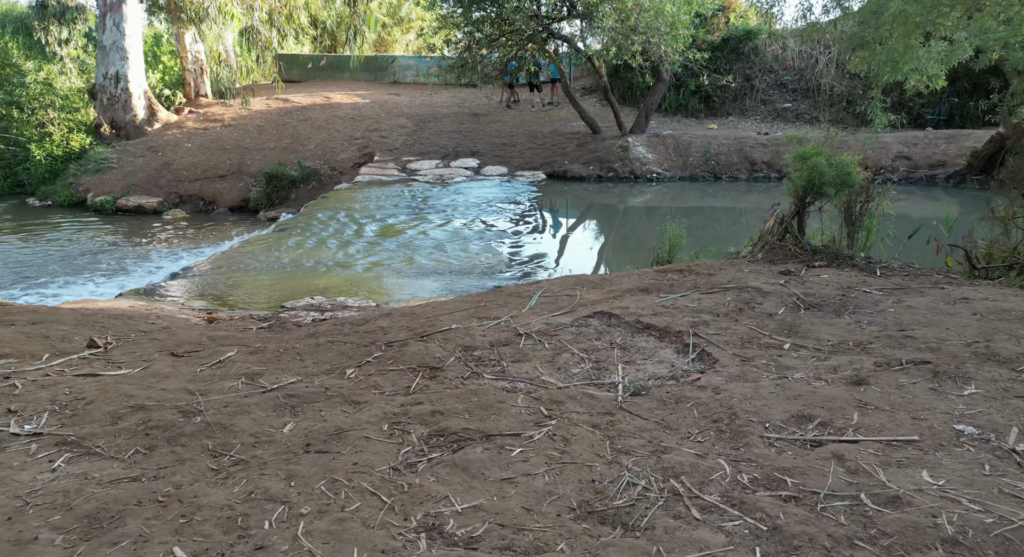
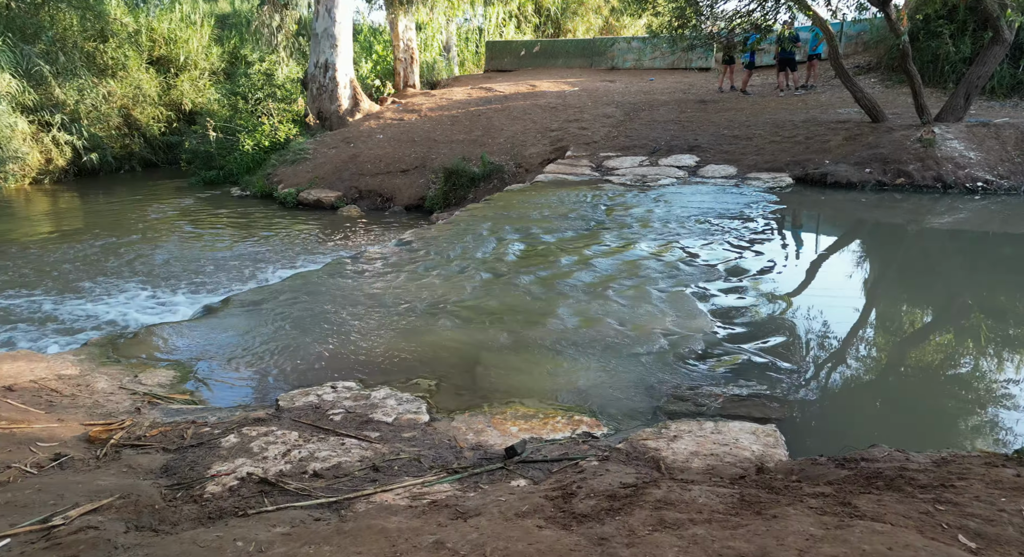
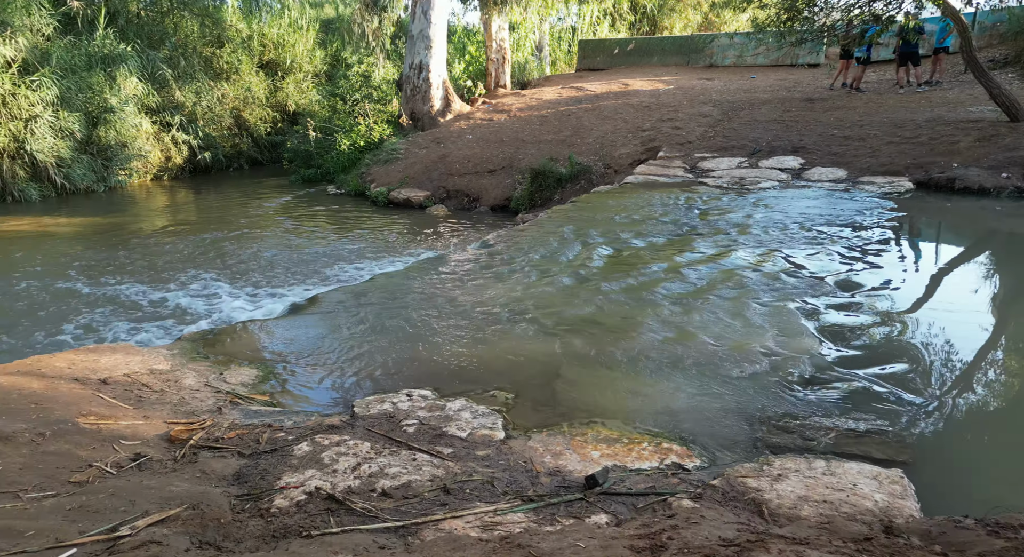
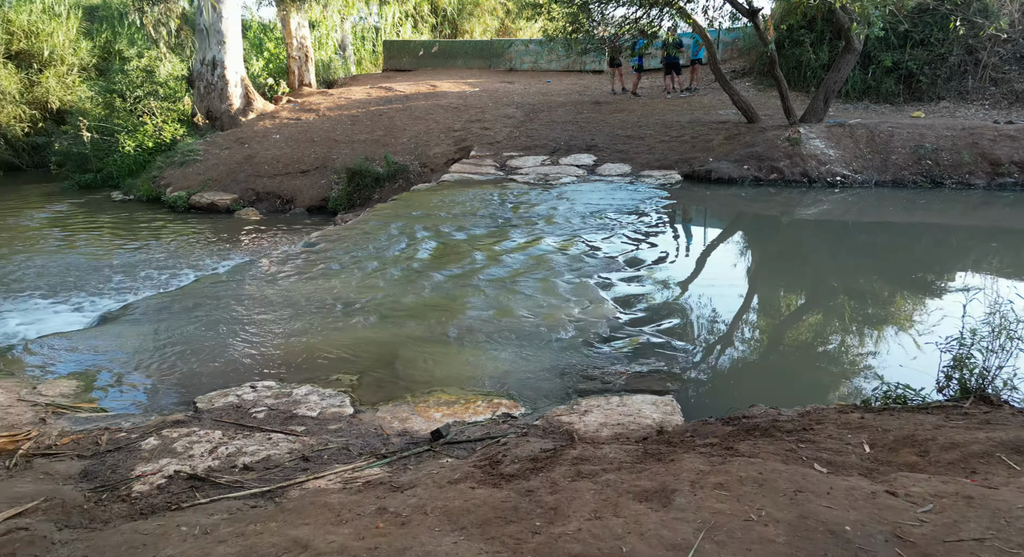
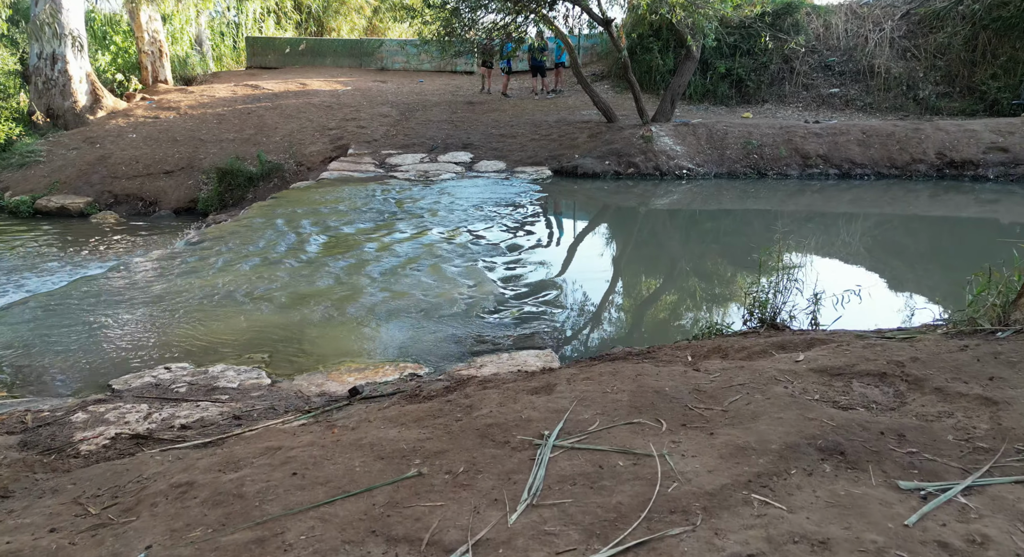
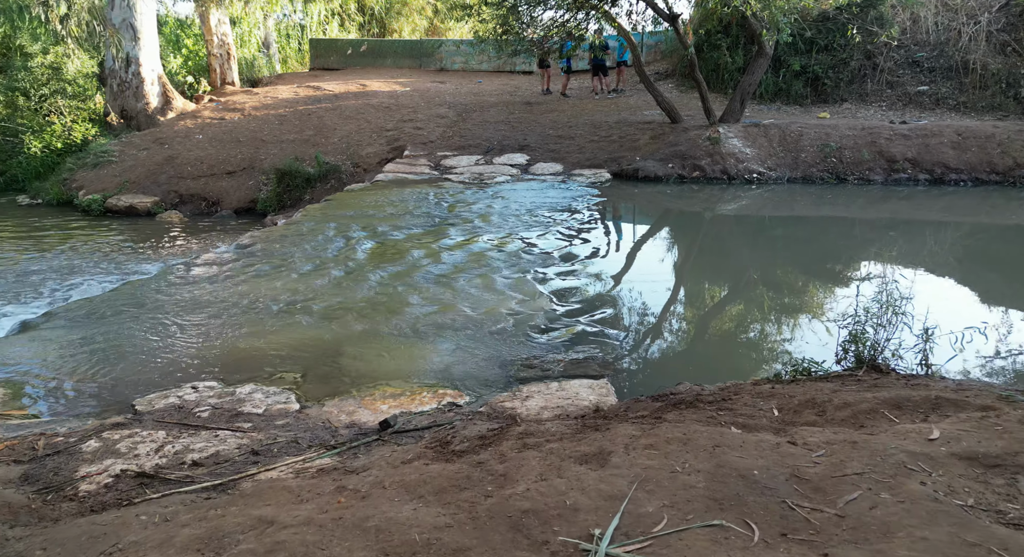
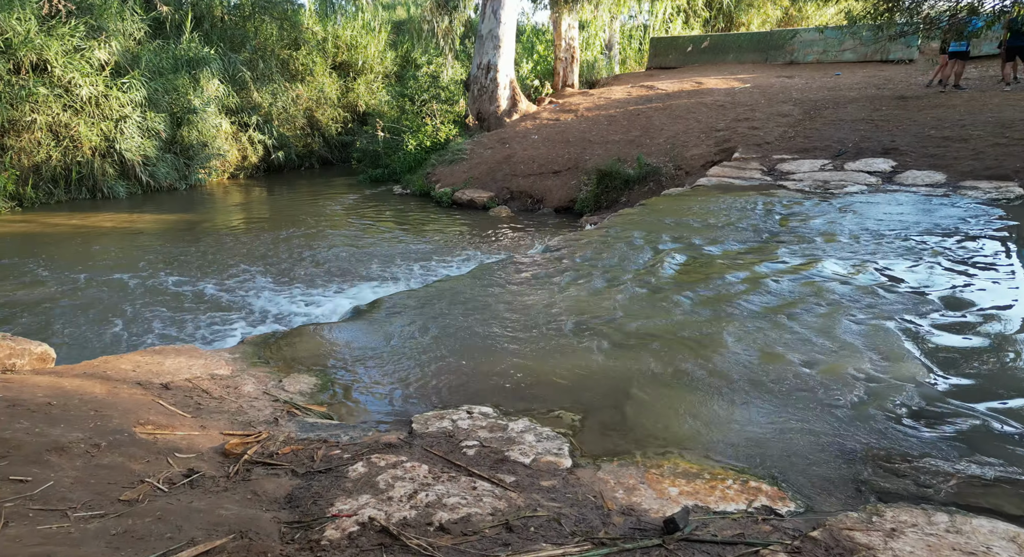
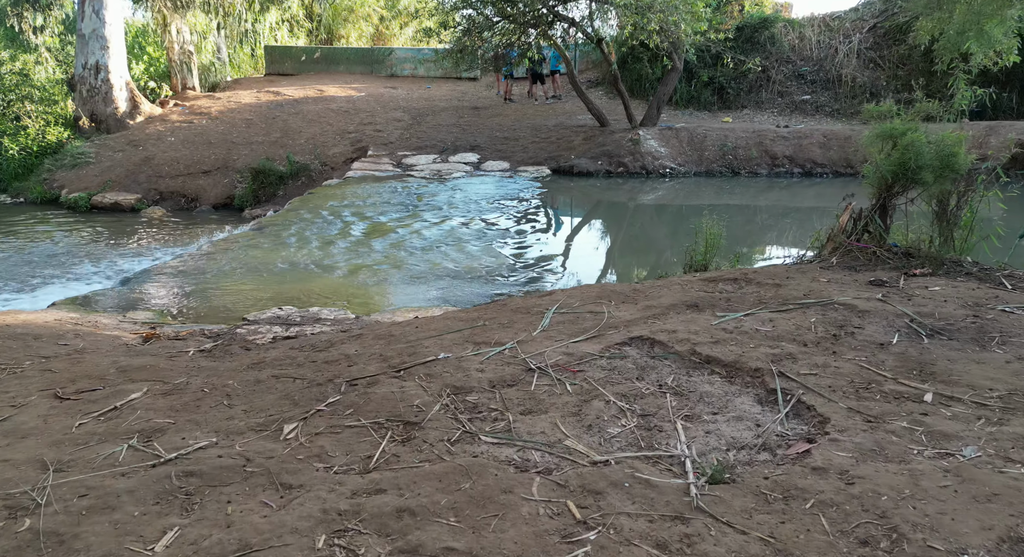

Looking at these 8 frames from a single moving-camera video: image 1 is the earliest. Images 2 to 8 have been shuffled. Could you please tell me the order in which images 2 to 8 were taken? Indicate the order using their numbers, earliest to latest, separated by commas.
8, 5, 6, 4, 2, 3, 7
